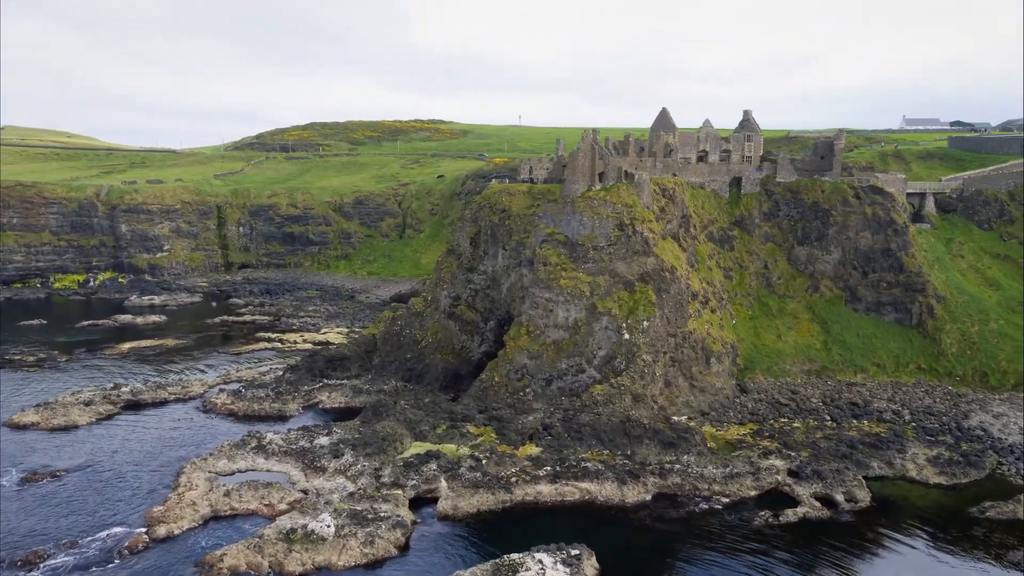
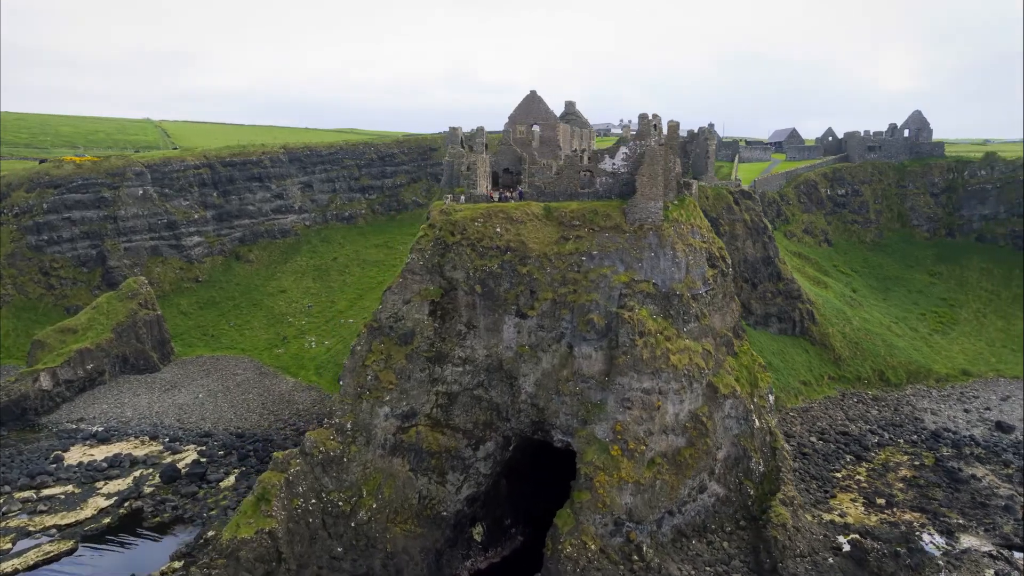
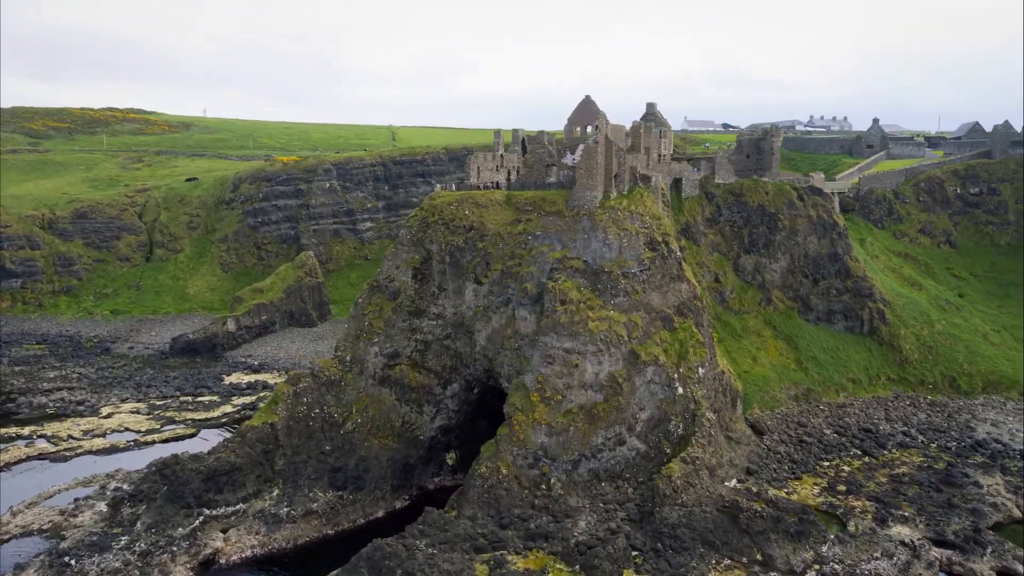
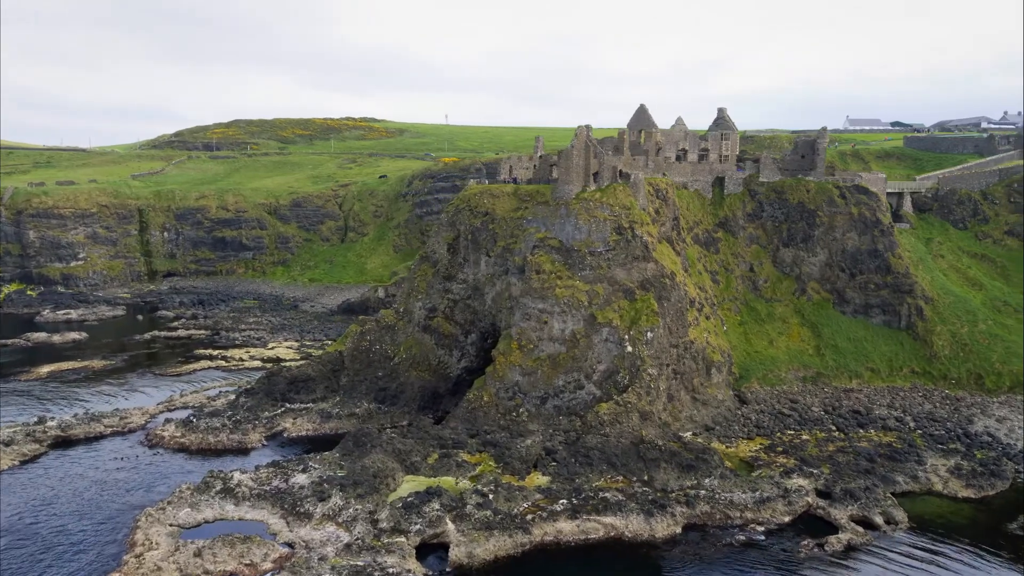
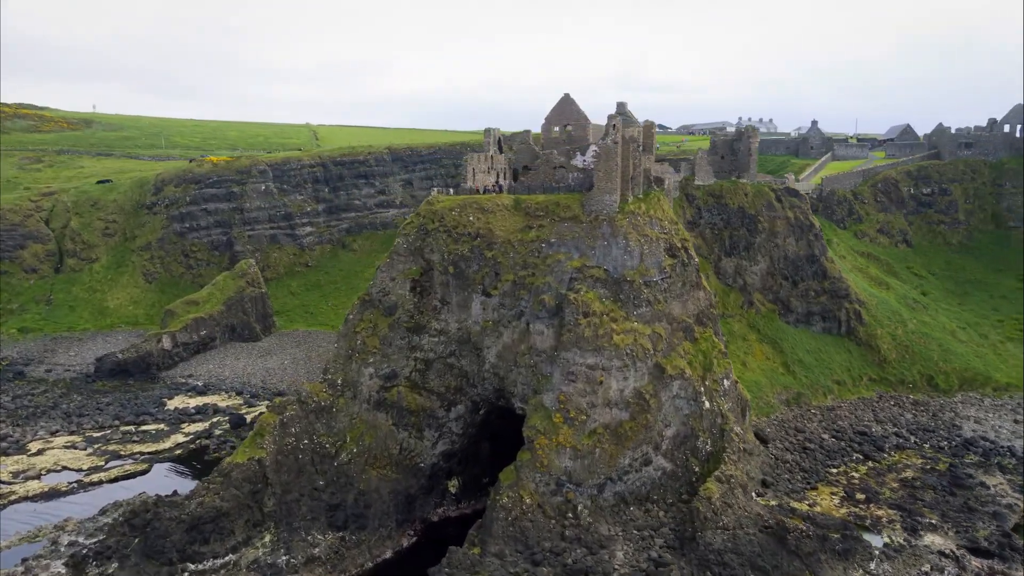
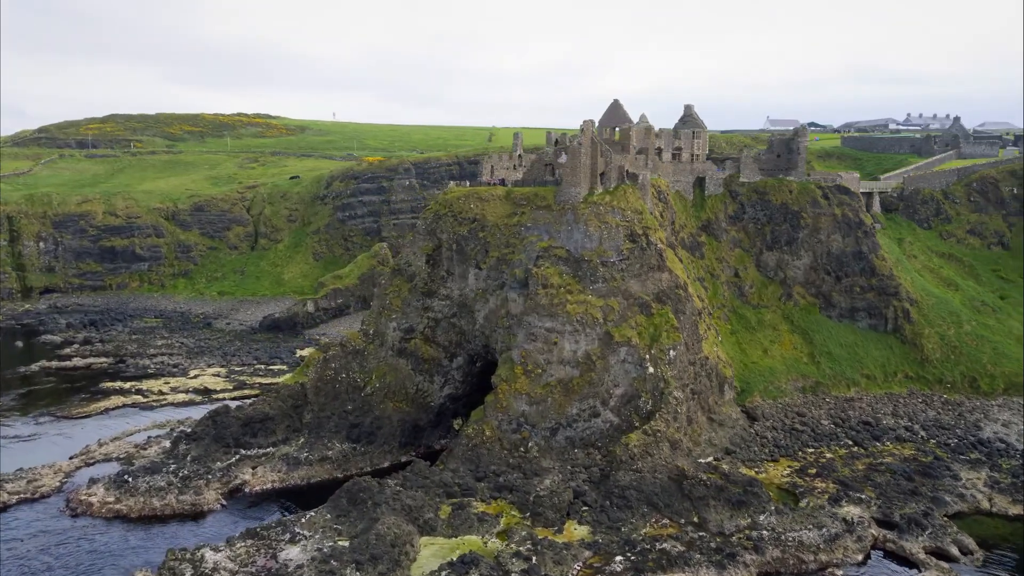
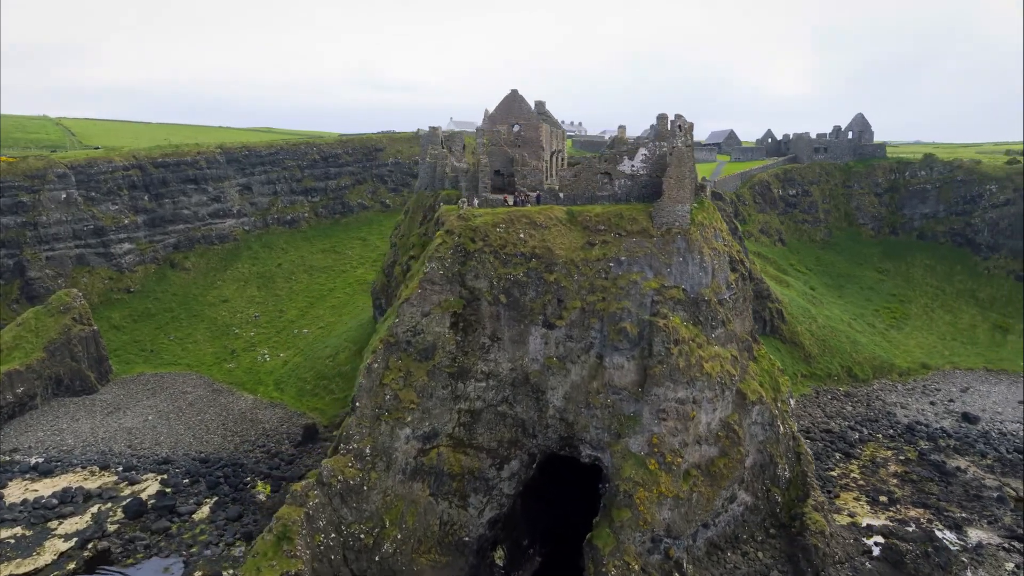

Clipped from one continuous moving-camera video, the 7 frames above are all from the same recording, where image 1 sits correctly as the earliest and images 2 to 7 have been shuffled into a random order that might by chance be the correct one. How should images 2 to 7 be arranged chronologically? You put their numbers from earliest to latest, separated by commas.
4, 6, 3, 5, 2, 7
